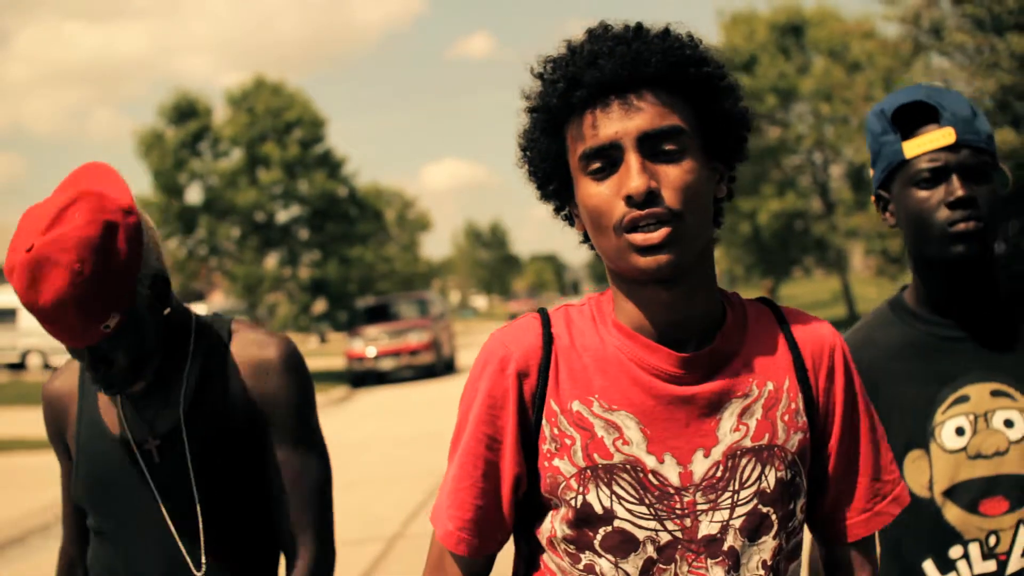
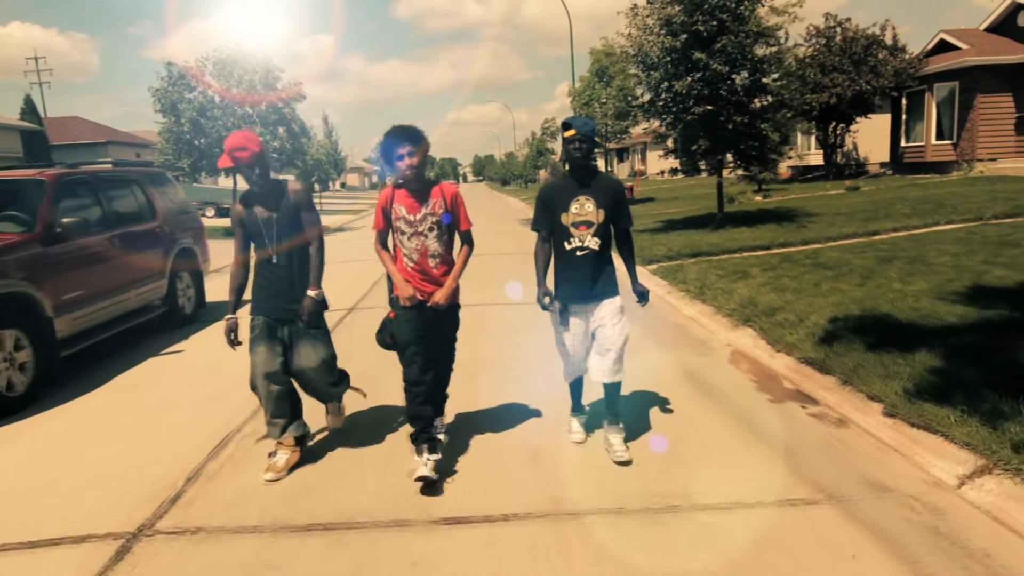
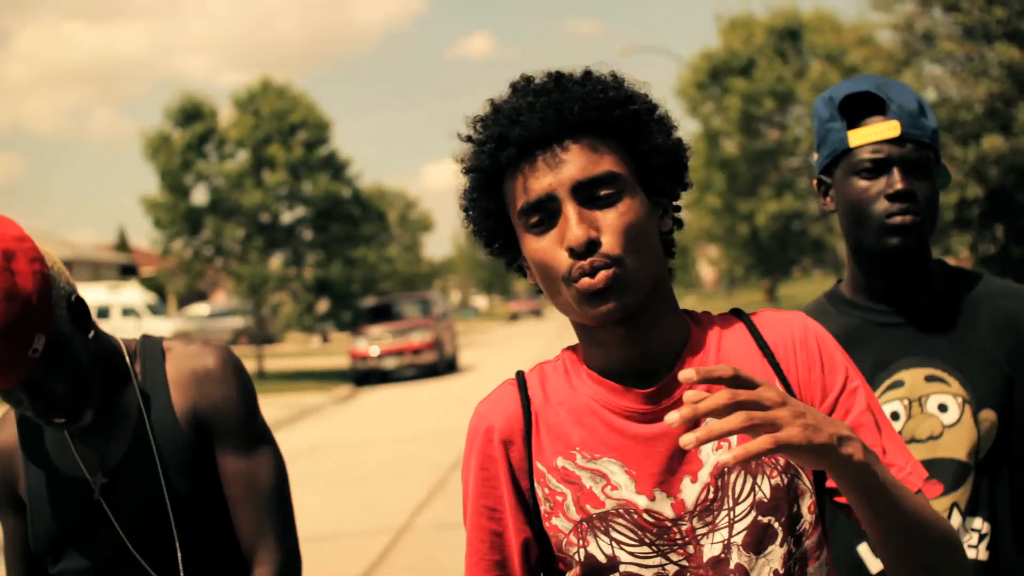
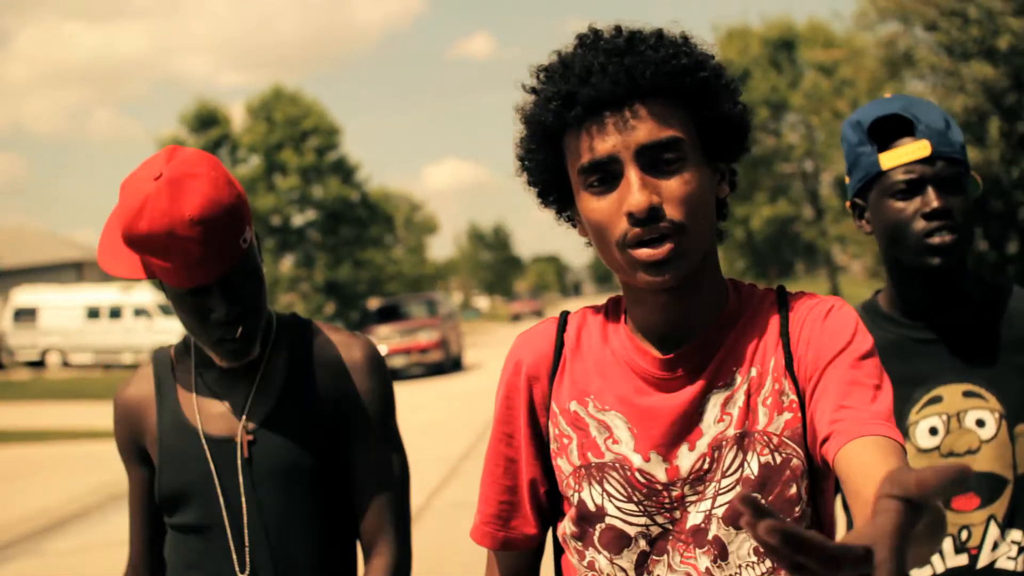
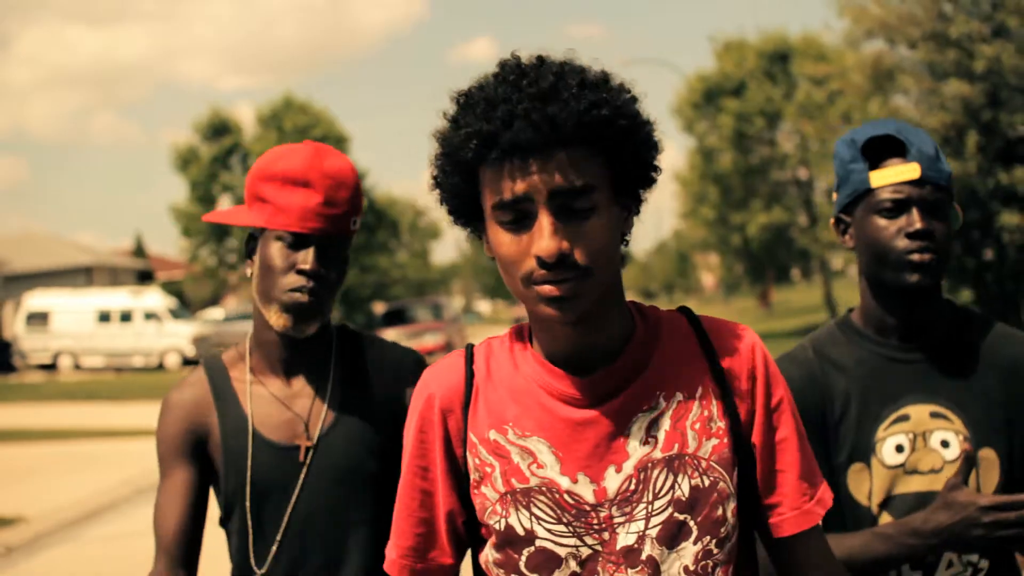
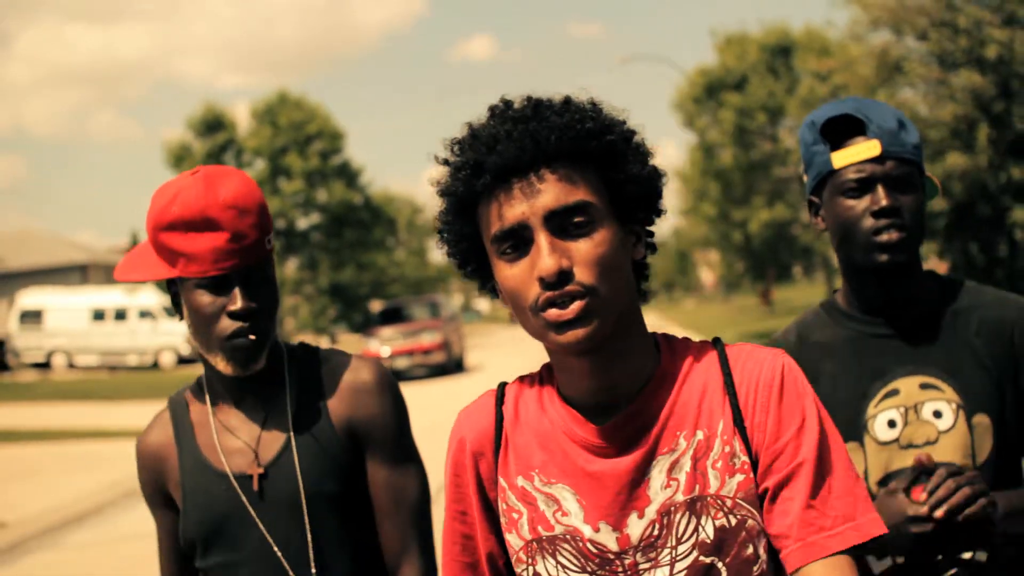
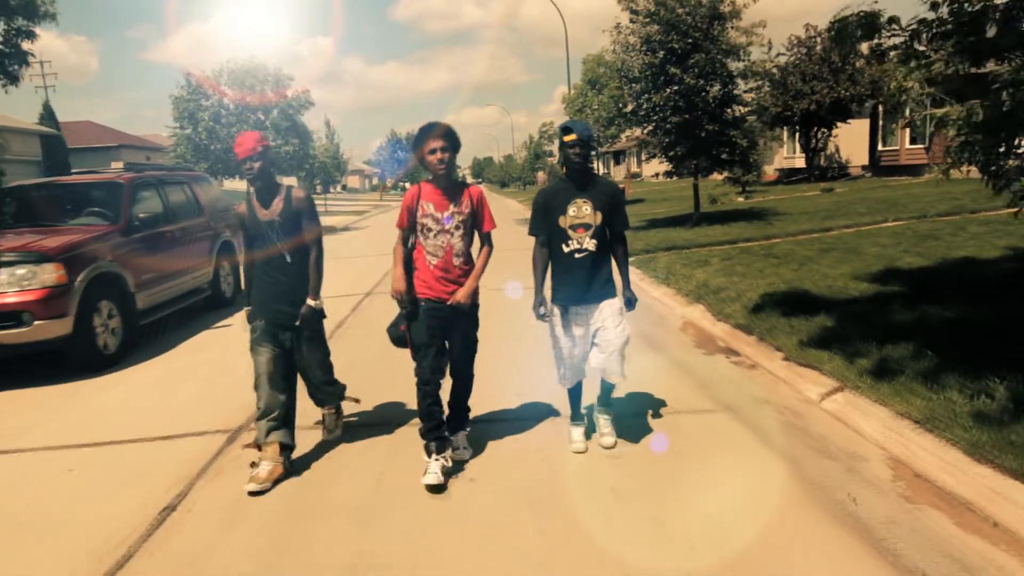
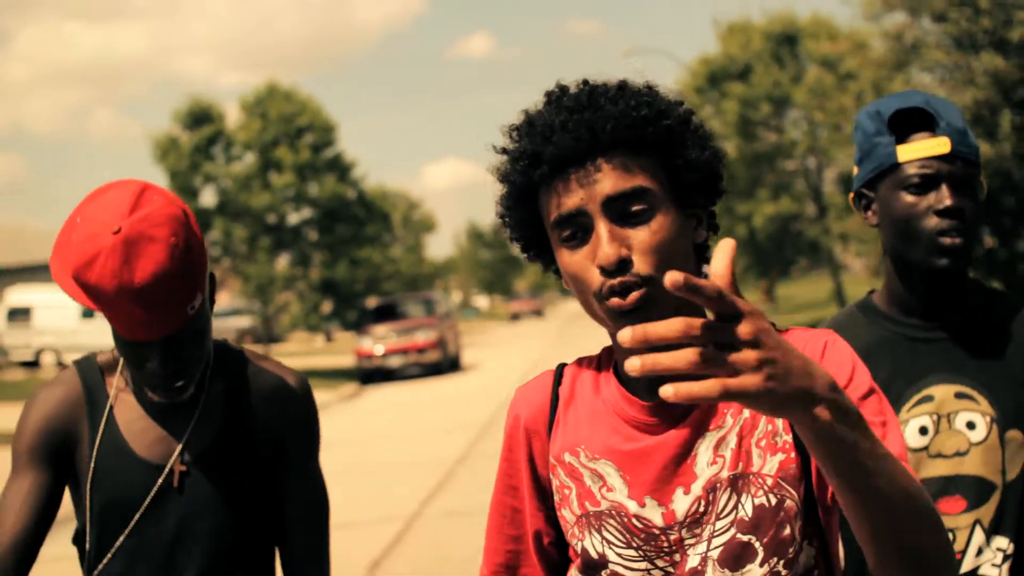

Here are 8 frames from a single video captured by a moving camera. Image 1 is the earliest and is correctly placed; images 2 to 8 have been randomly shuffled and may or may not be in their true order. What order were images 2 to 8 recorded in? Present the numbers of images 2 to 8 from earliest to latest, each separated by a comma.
3, 8, 4, 6, 5, 2, 7
